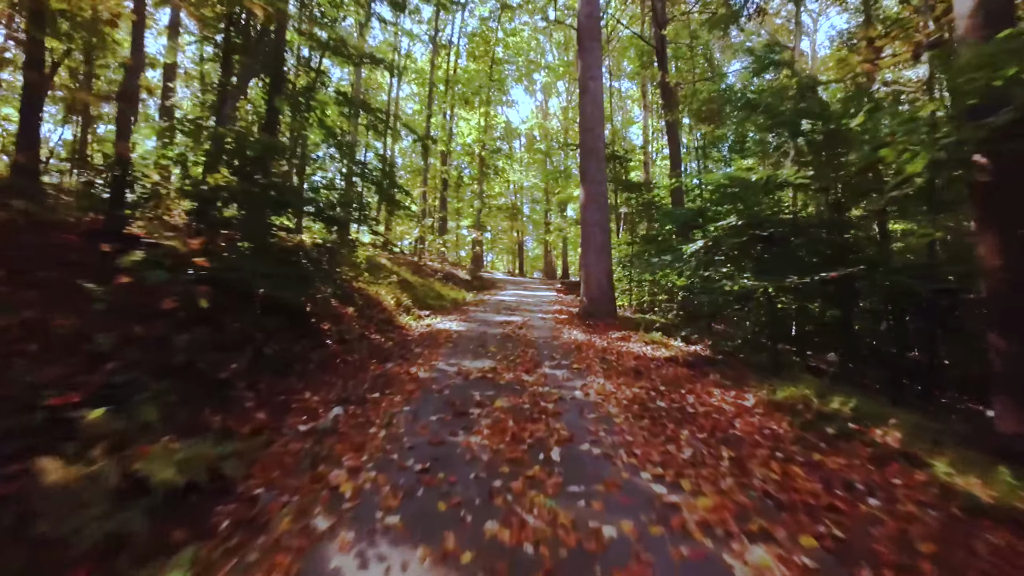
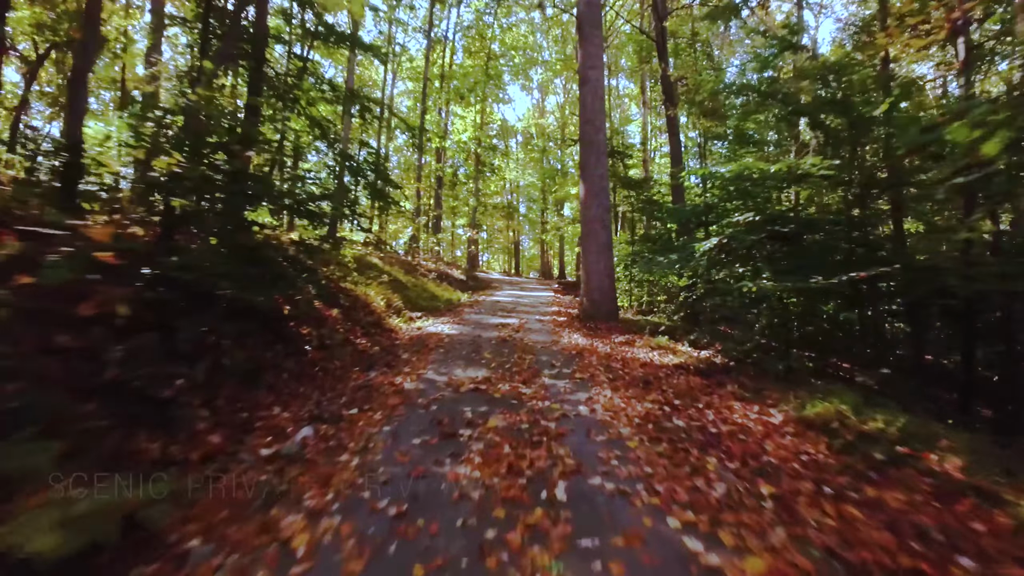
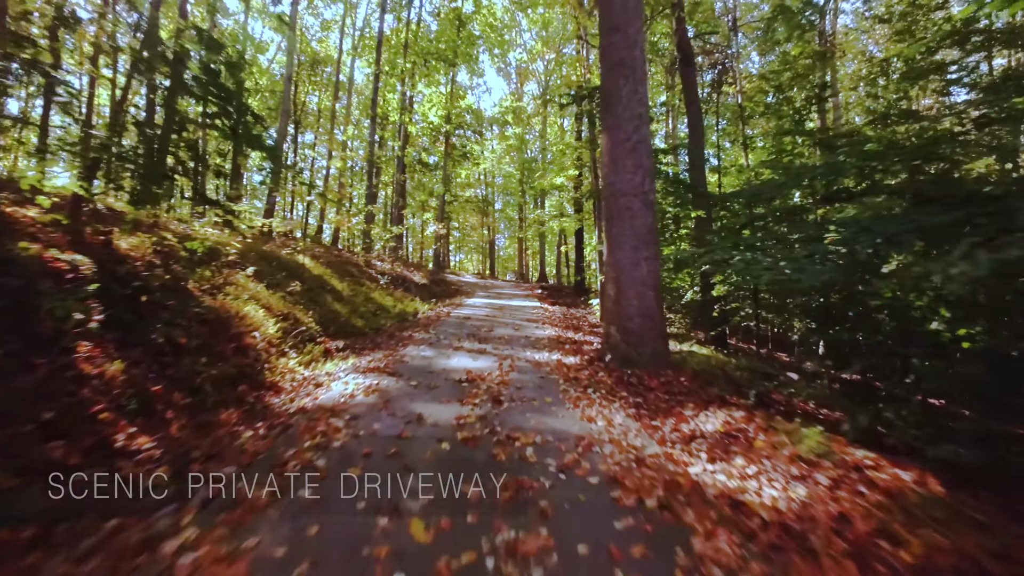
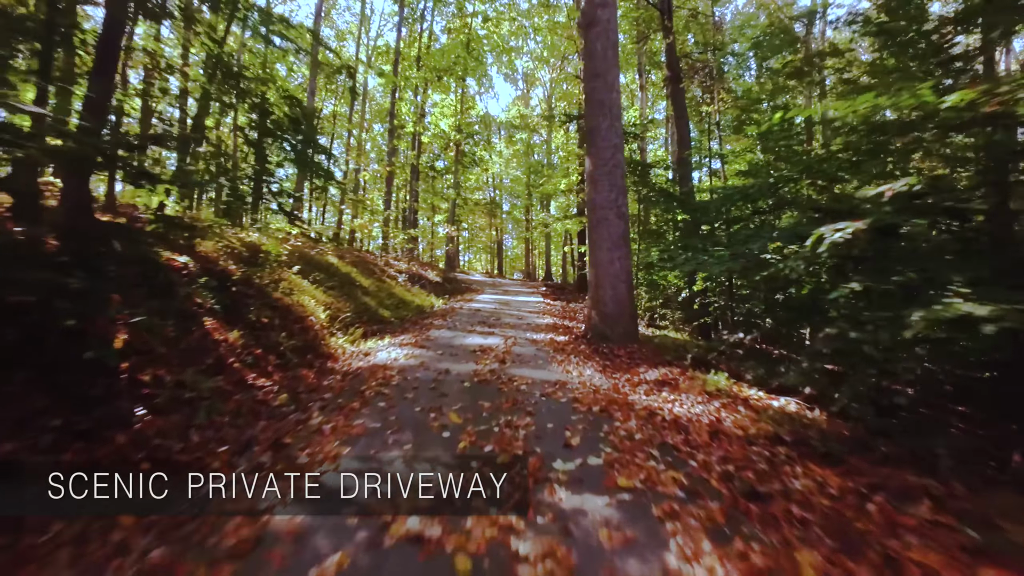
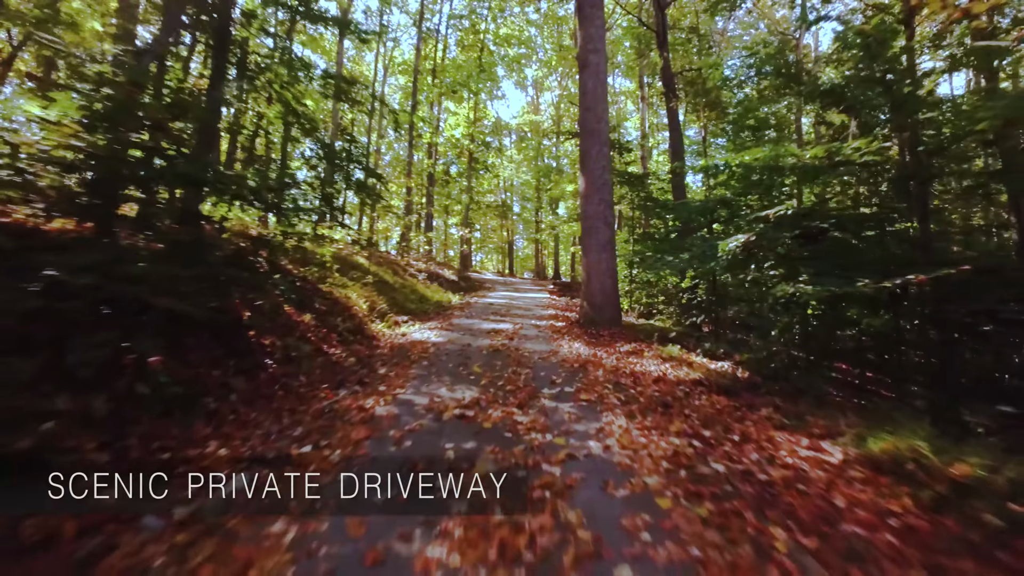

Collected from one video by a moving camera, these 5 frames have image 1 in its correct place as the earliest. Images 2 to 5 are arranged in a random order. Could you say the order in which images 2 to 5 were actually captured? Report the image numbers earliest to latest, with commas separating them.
2, 5, 4, 3
